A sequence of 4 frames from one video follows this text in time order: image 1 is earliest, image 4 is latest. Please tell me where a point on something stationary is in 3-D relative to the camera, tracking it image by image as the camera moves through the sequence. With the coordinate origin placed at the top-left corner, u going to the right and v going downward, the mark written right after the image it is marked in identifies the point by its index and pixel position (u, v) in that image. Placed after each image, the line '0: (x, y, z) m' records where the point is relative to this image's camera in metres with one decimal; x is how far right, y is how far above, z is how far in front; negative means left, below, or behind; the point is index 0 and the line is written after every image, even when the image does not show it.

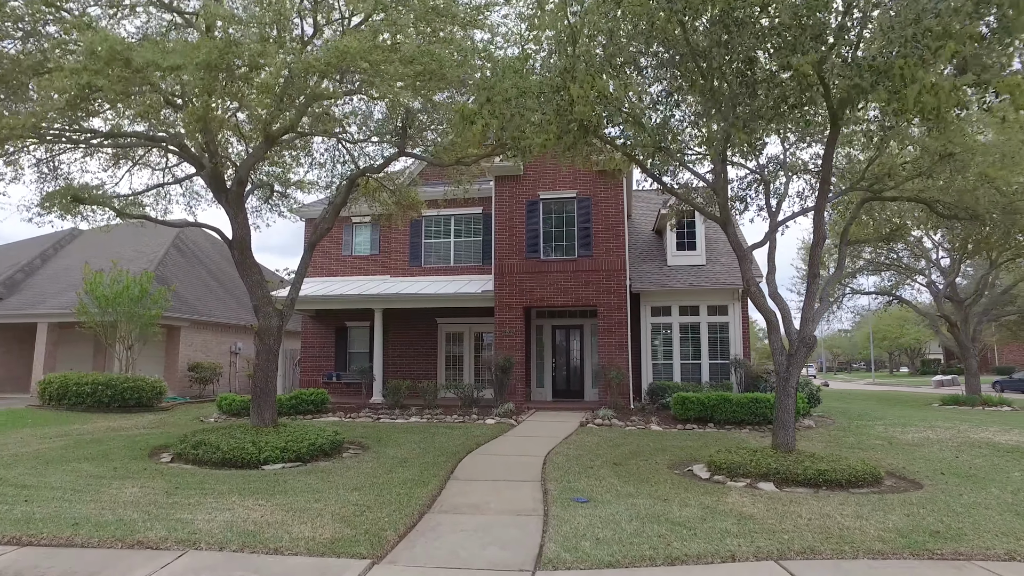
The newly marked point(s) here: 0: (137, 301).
0: (-9.4, -0.3, +16.5) m
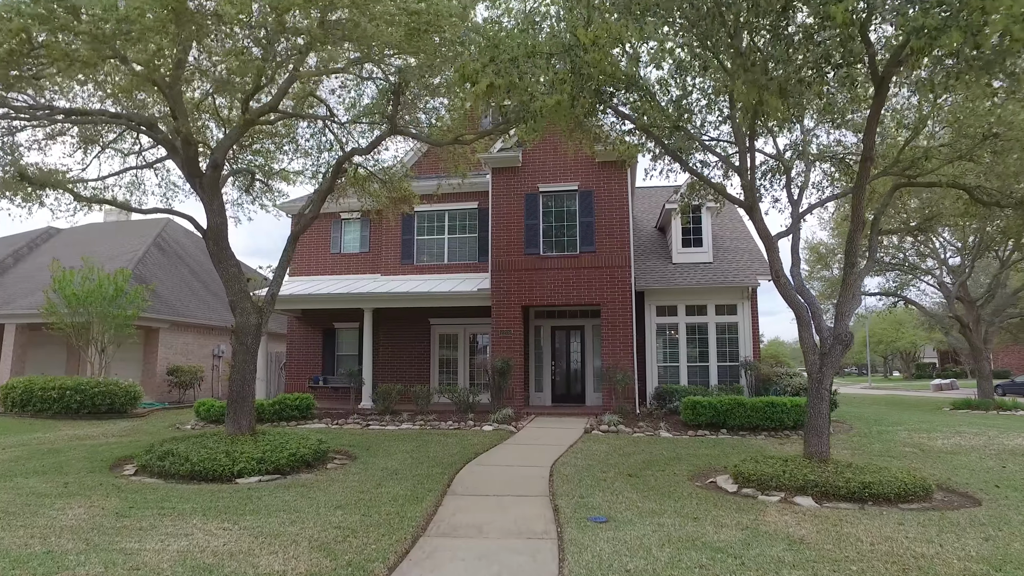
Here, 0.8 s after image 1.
0: (-9.5, -0.3, +15.6) m
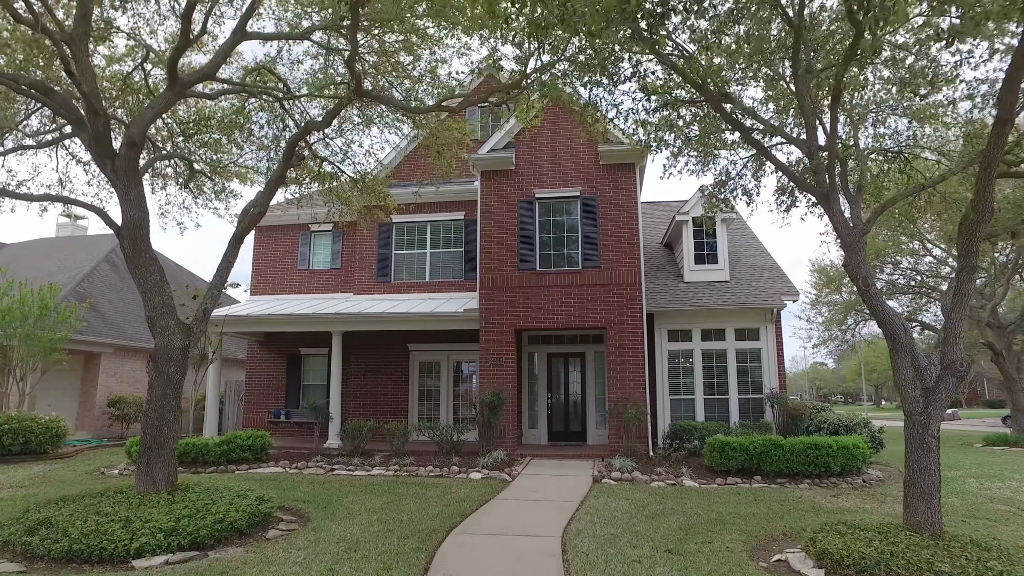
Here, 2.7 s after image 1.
0: (-9.6, -0.6, +13.4) m
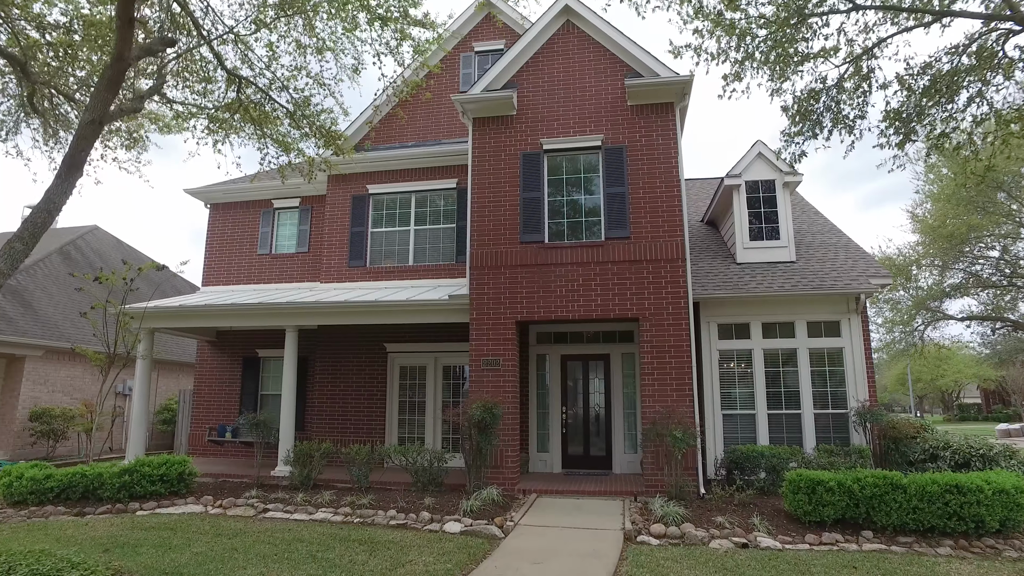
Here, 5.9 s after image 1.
0: (-9.6, -0.4, +10.5) m
